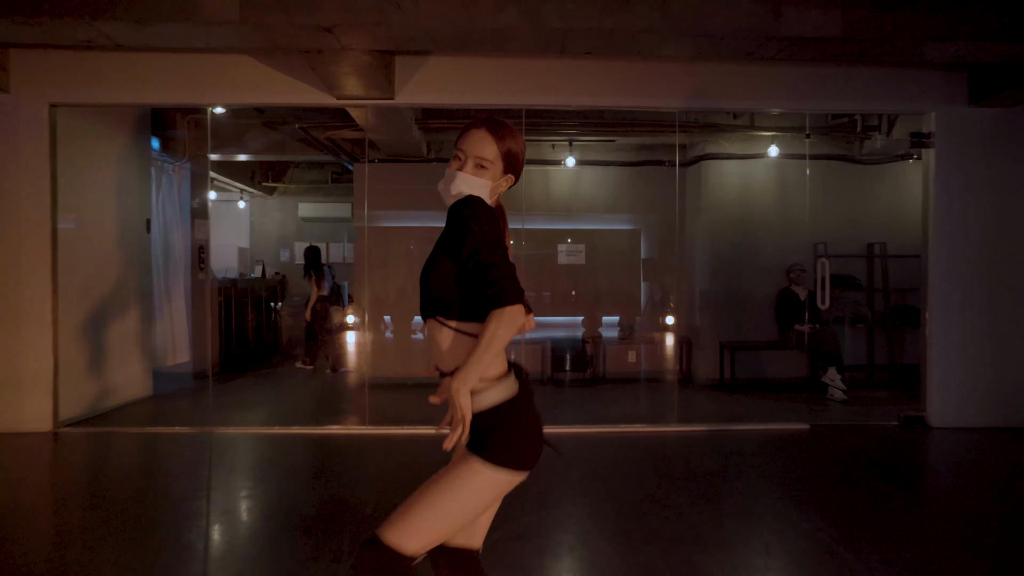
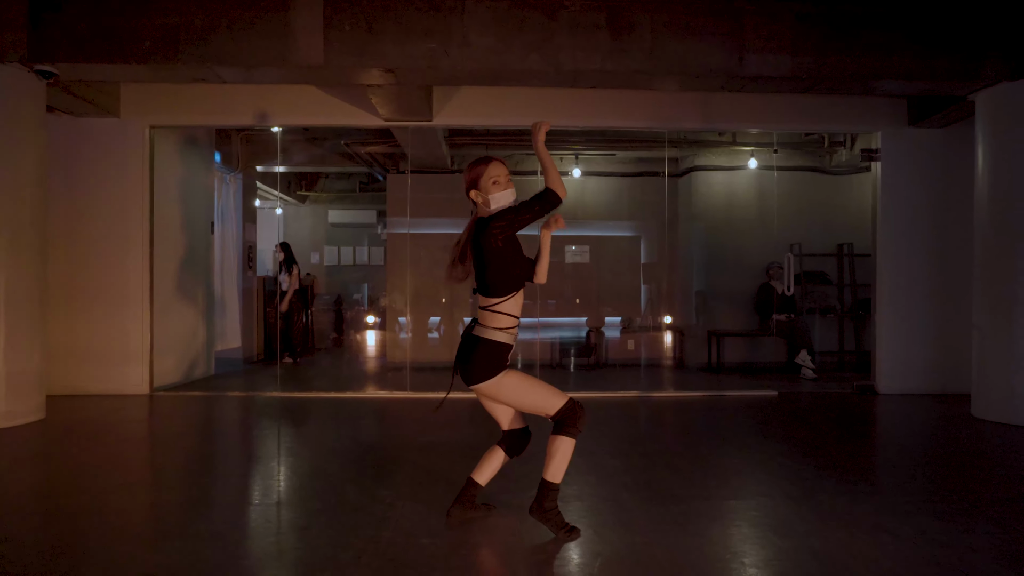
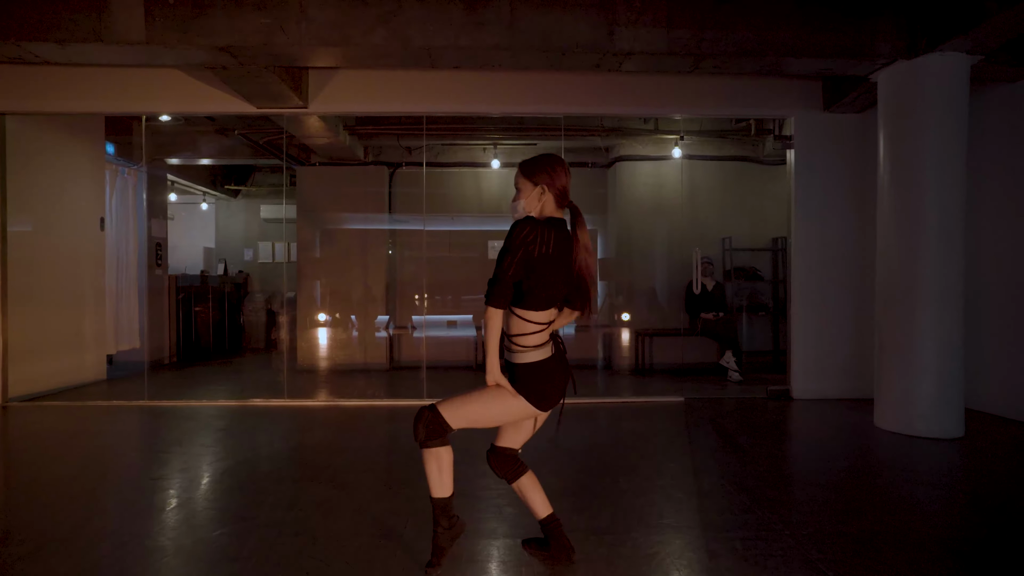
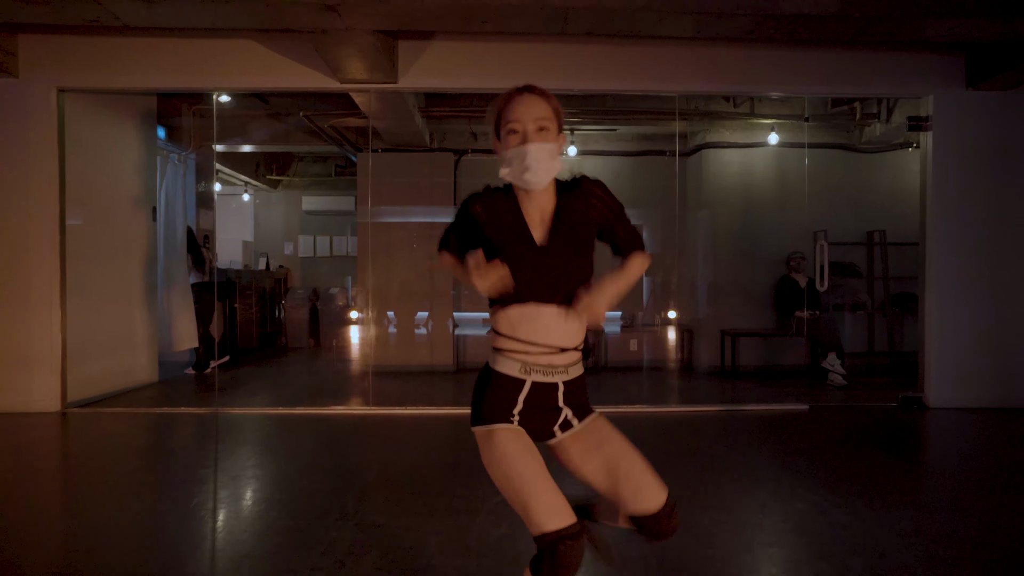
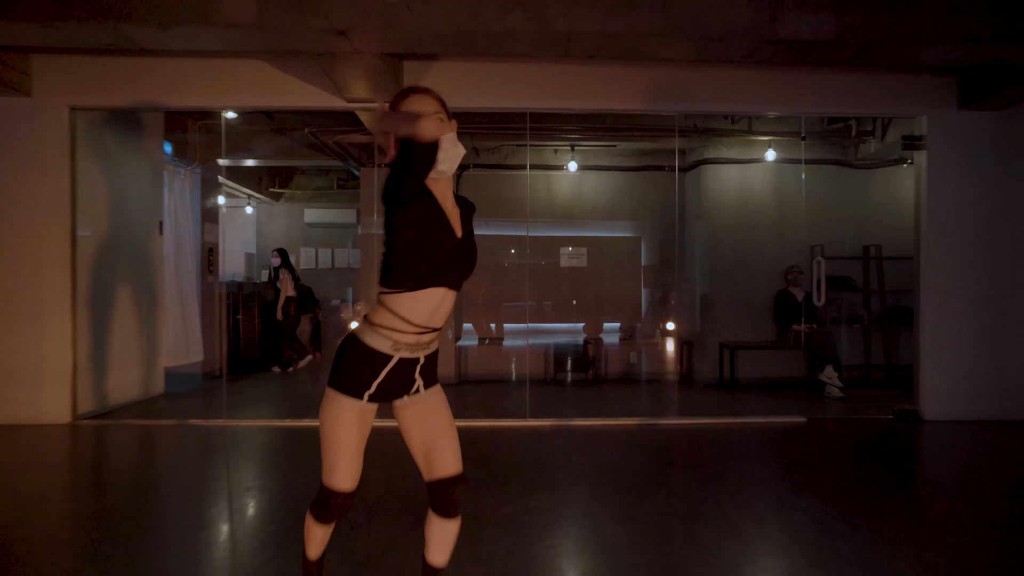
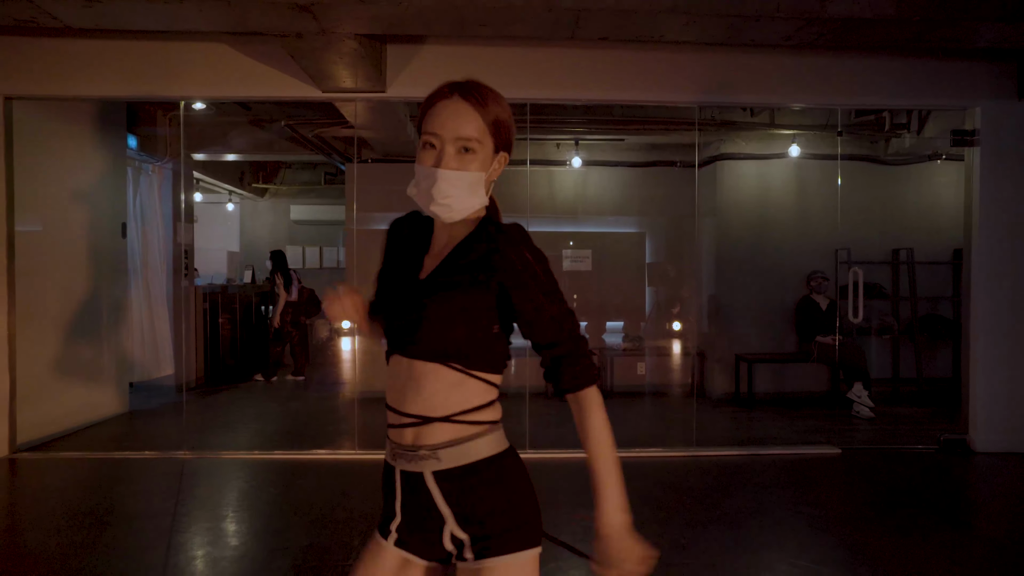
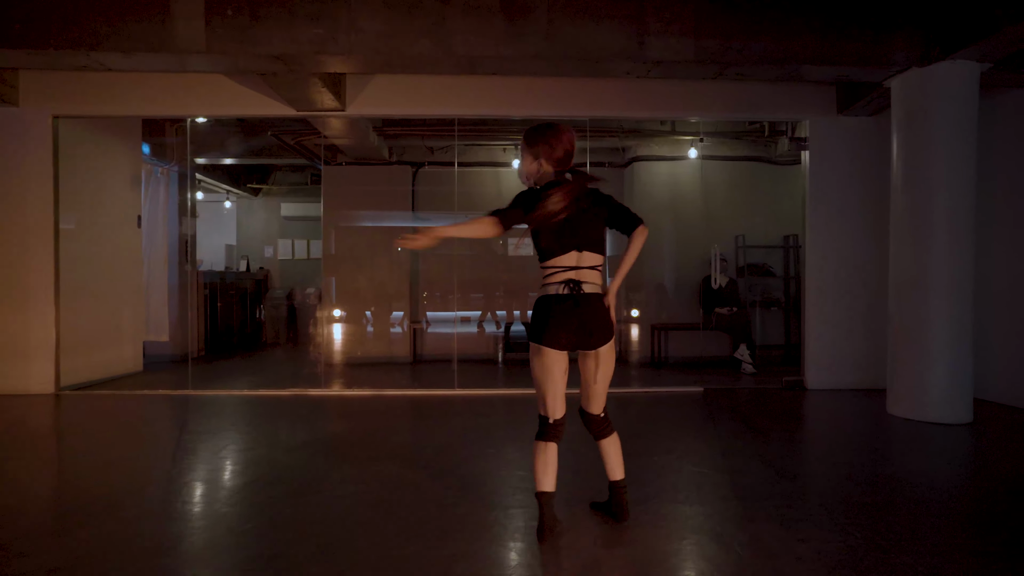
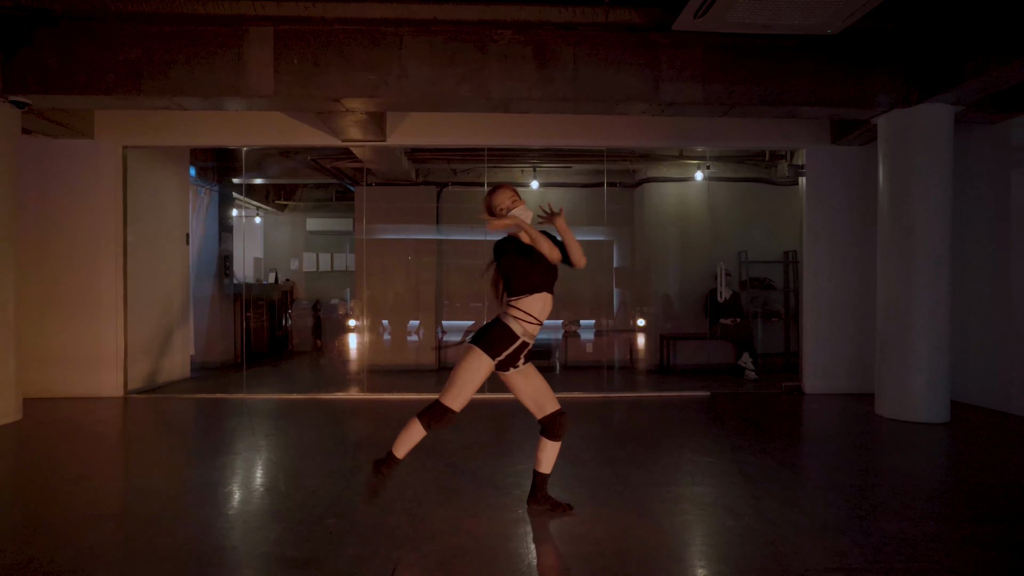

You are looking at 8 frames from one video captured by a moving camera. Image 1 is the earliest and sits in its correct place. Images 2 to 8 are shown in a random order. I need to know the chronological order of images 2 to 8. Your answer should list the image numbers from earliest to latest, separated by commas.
6, 5, 2, 4, 8, 7, 3
